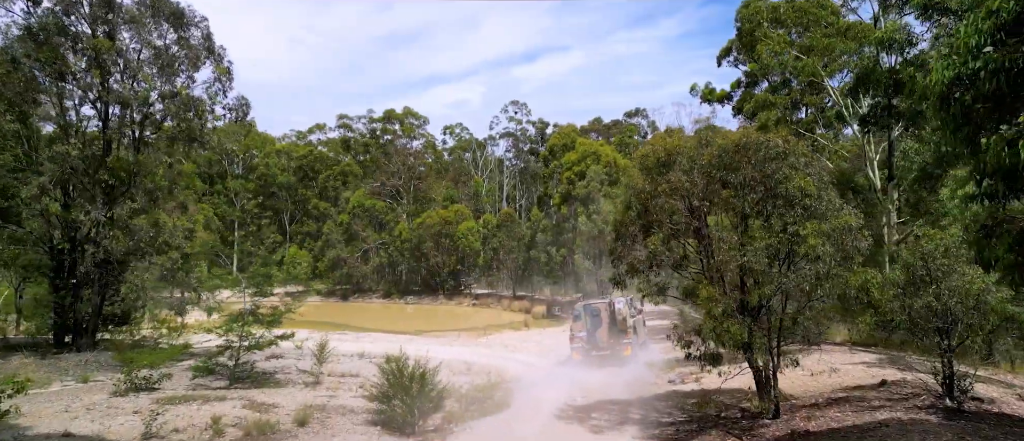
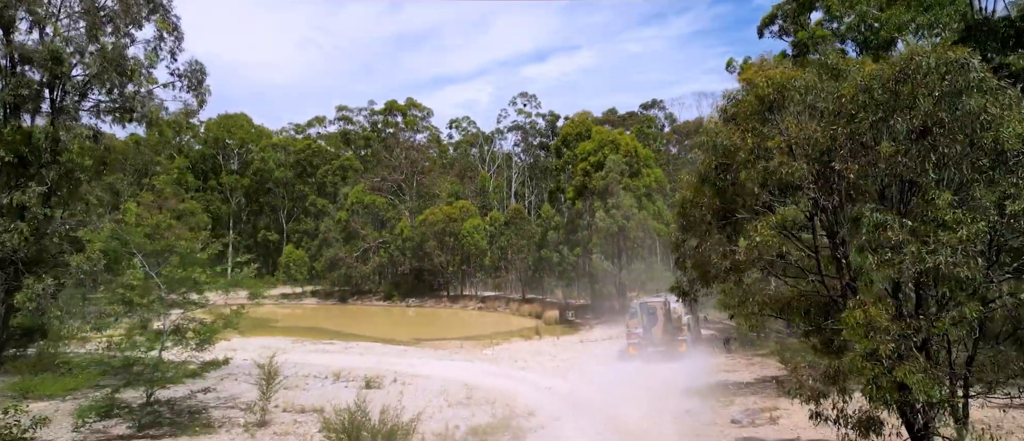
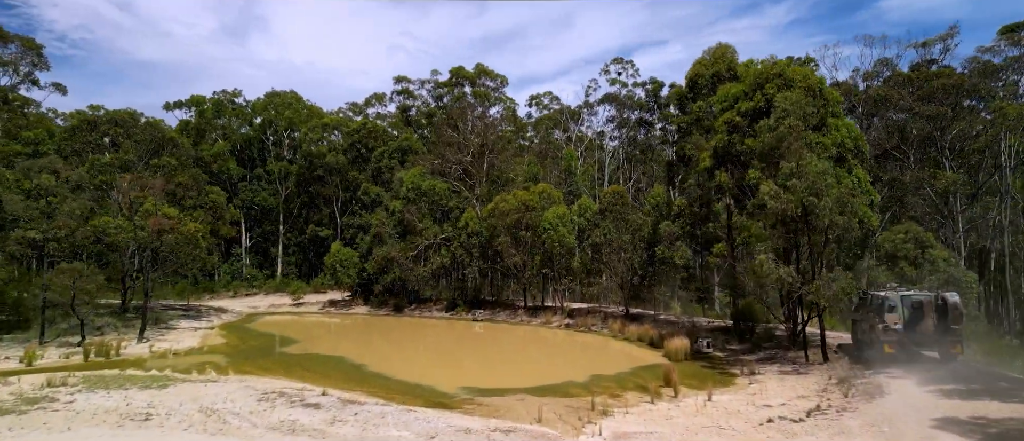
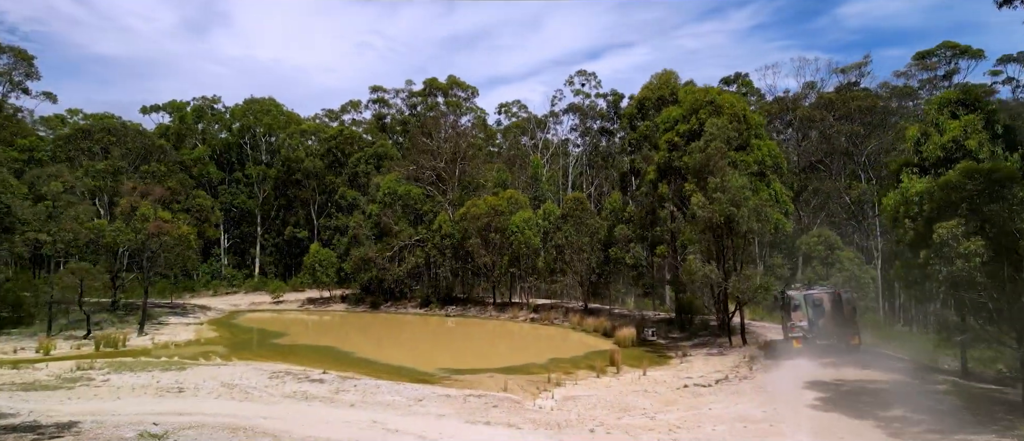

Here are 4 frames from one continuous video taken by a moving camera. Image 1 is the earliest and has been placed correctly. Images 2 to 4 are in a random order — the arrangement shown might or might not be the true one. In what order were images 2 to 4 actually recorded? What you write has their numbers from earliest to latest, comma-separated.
2, 4, 3
